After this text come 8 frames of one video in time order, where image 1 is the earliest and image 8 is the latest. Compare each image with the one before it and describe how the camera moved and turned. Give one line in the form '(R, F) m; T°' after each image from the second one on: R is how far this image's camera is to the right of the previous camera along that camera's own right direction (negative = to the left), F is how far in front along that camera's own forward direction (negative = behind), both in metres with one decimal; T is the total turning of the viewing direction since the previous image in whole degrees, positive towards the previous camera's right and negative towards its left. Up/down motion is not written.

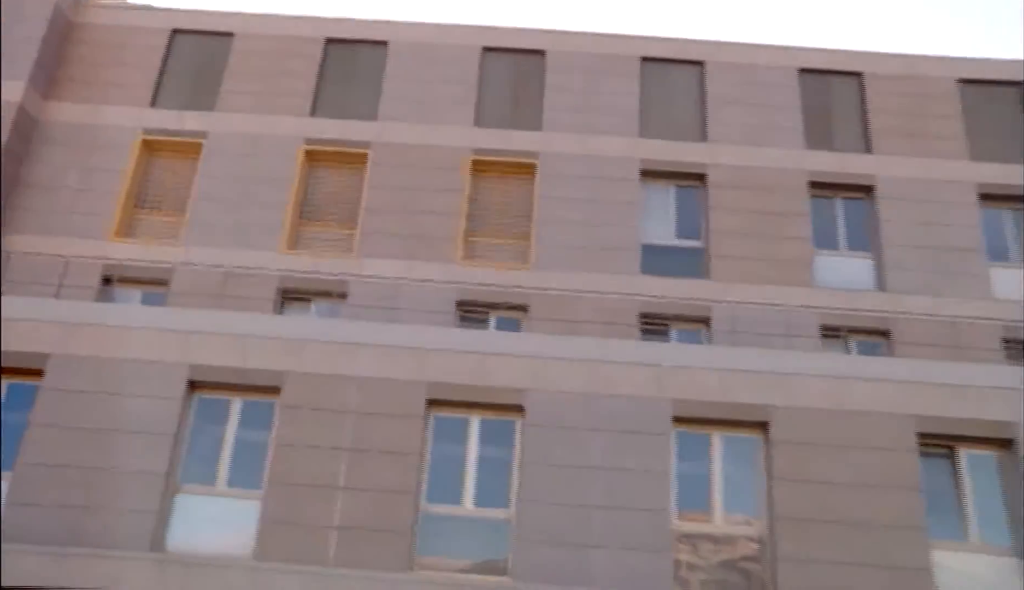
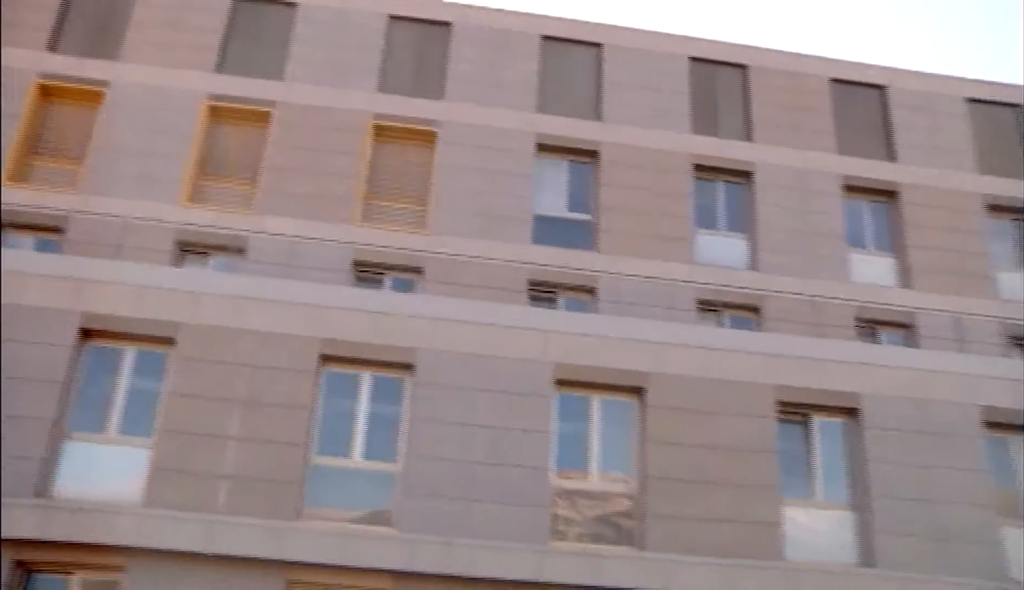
(0.0, -0.5) m; +6°
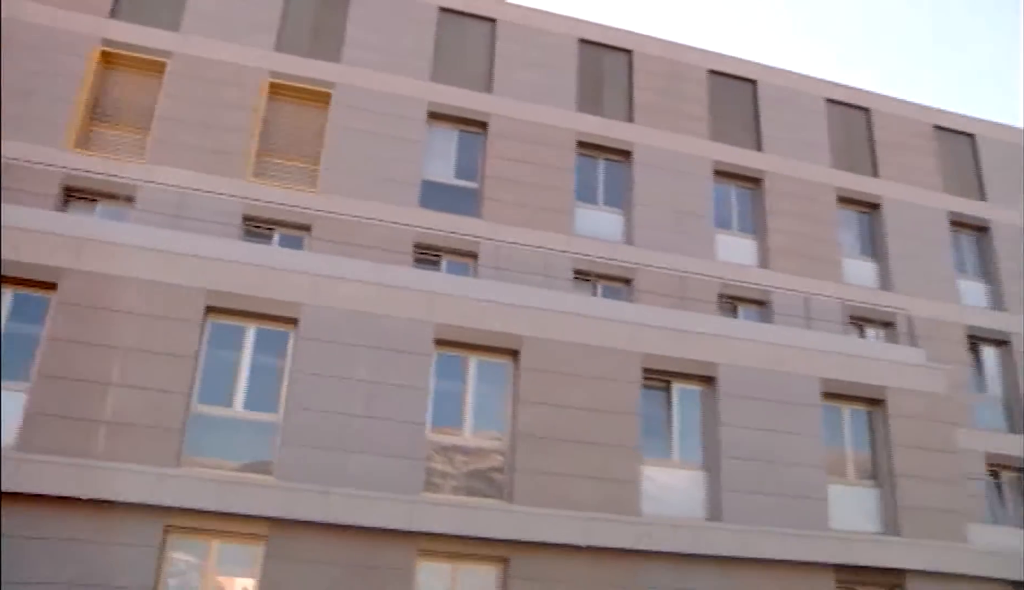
(-0.1, -0.6) m; +7°
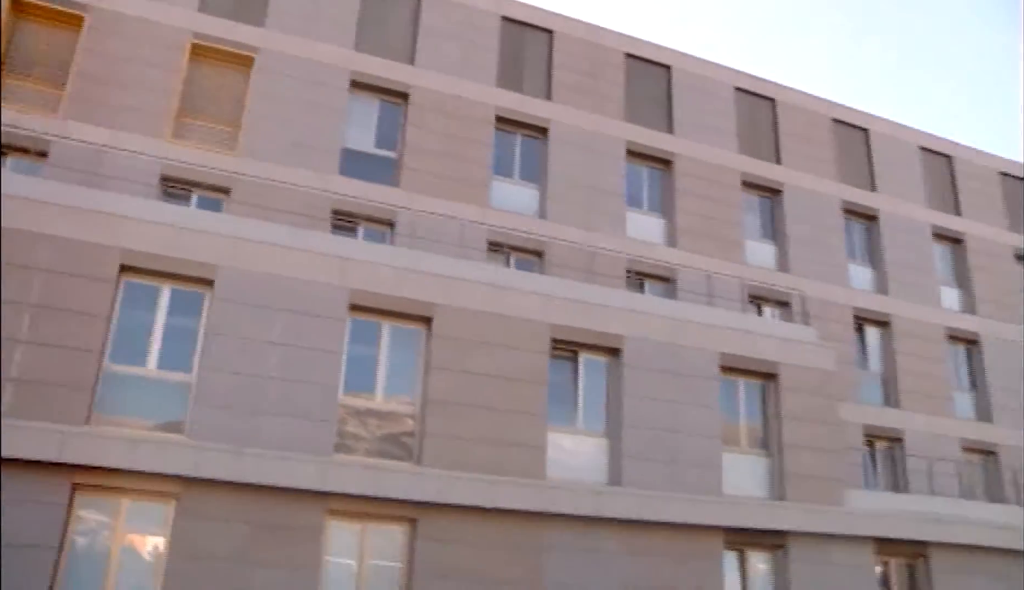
(-0.1, -0.4) m; +5°
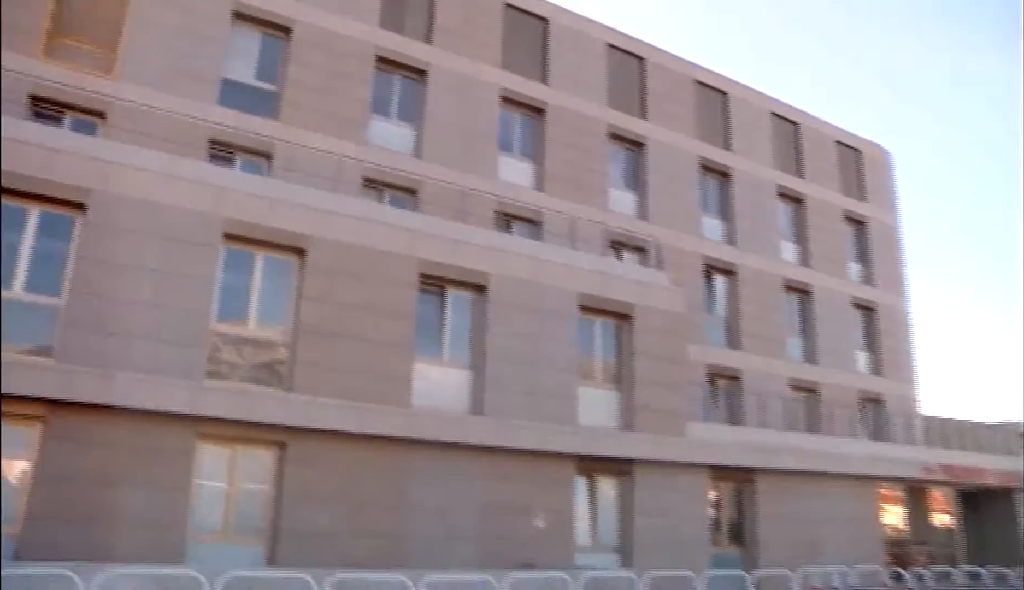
(-0.1, -0.7) m; +8°
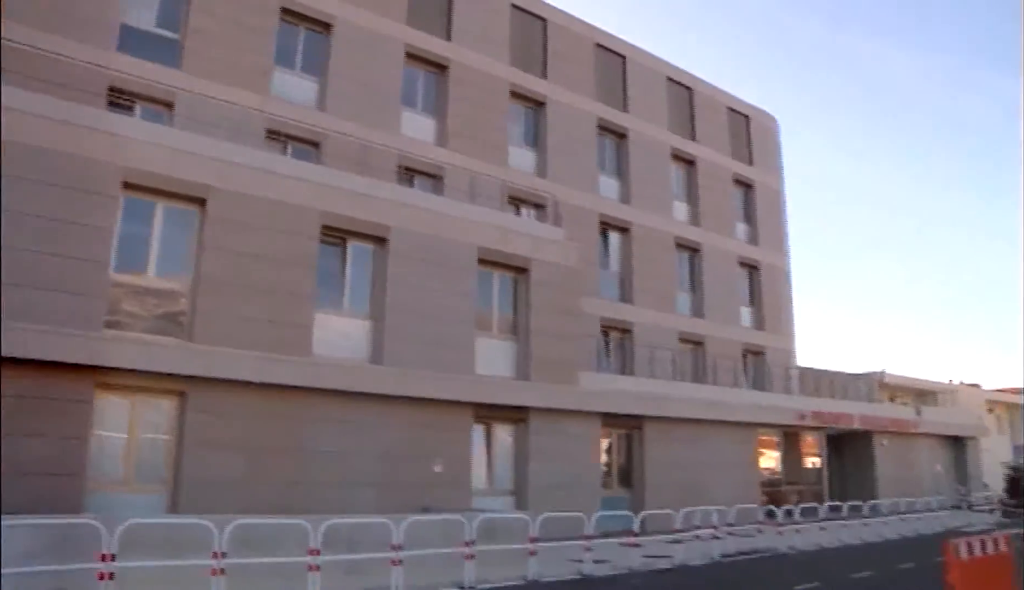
(+0.1, -0.4) m; +5°
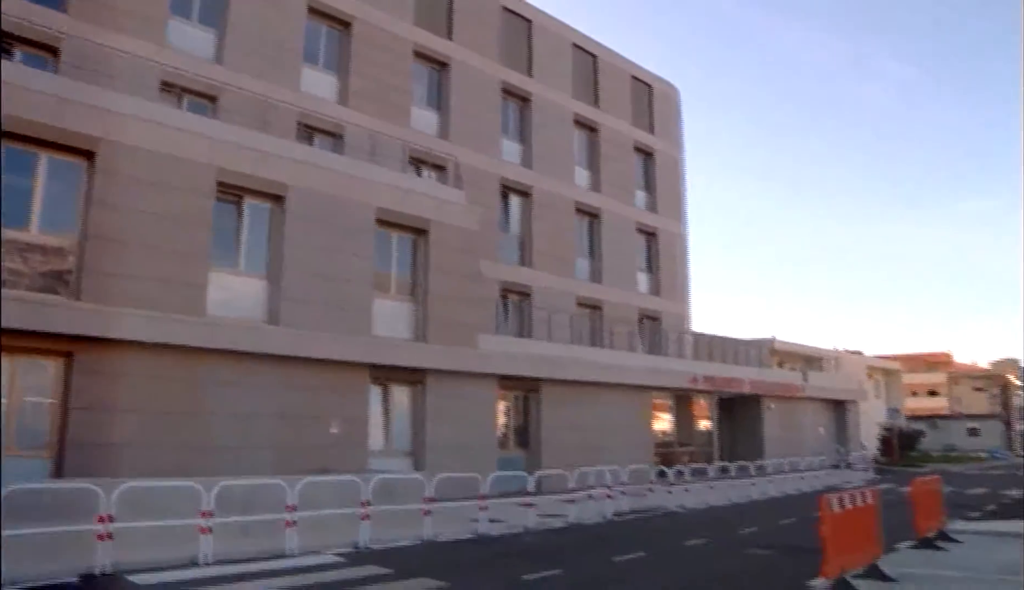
(+0.1, 0.0) m; +5°
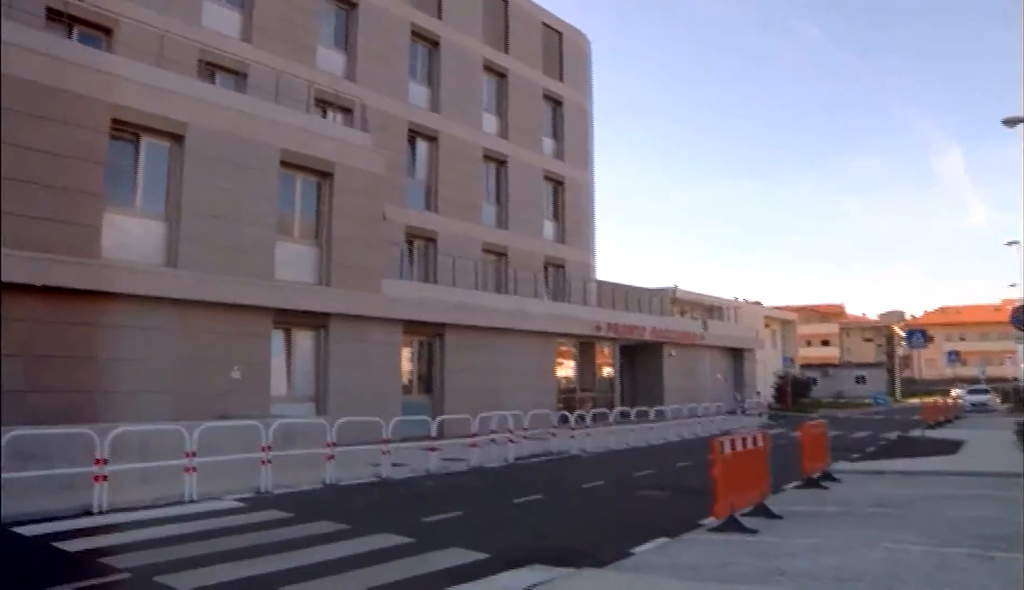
(+0.1, 0.0) m; +5°
